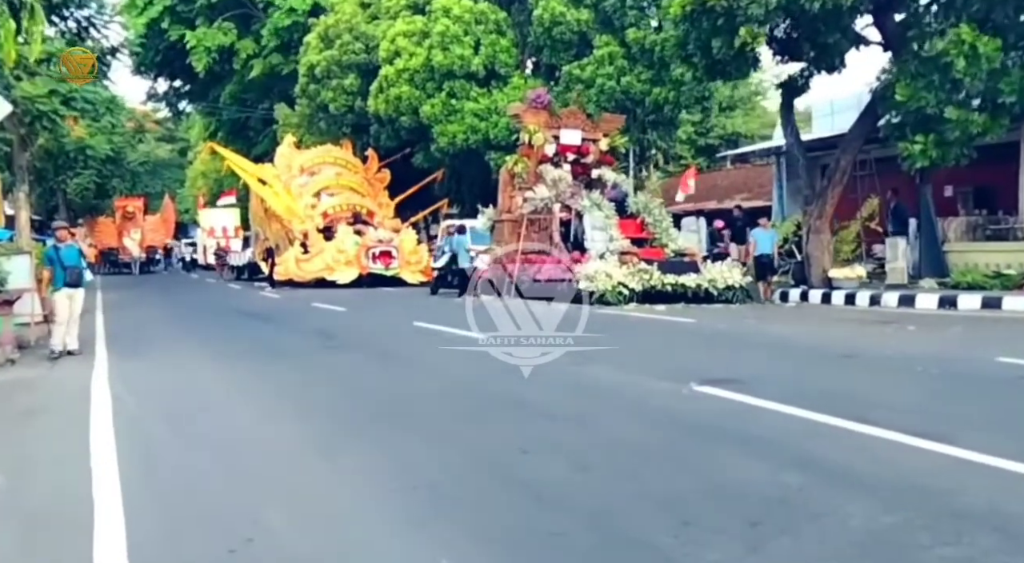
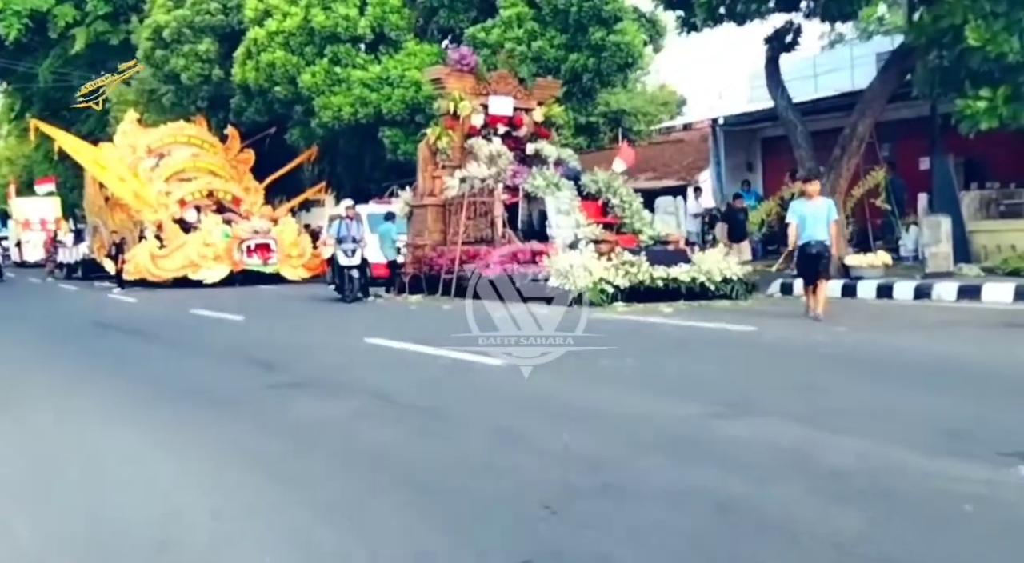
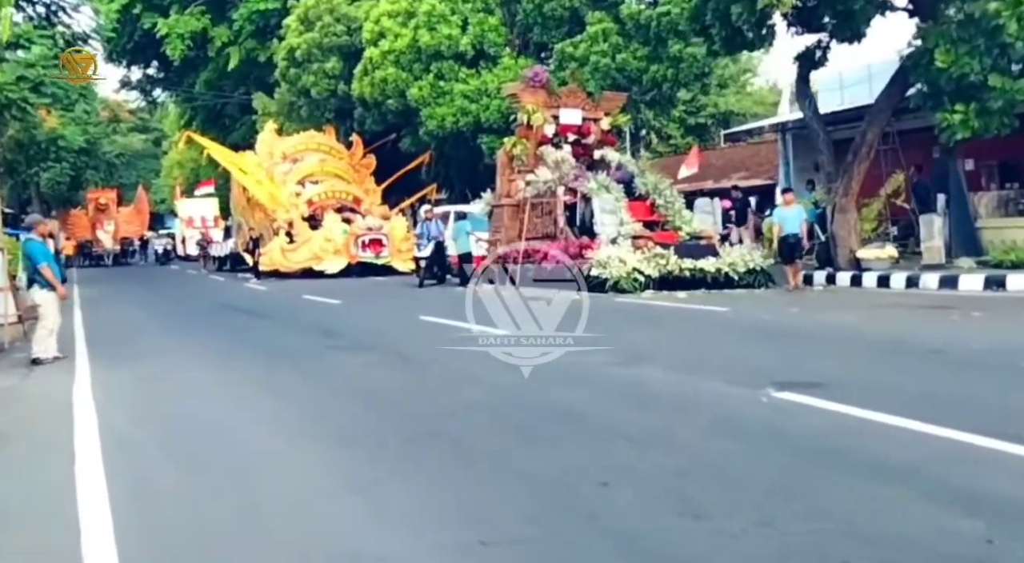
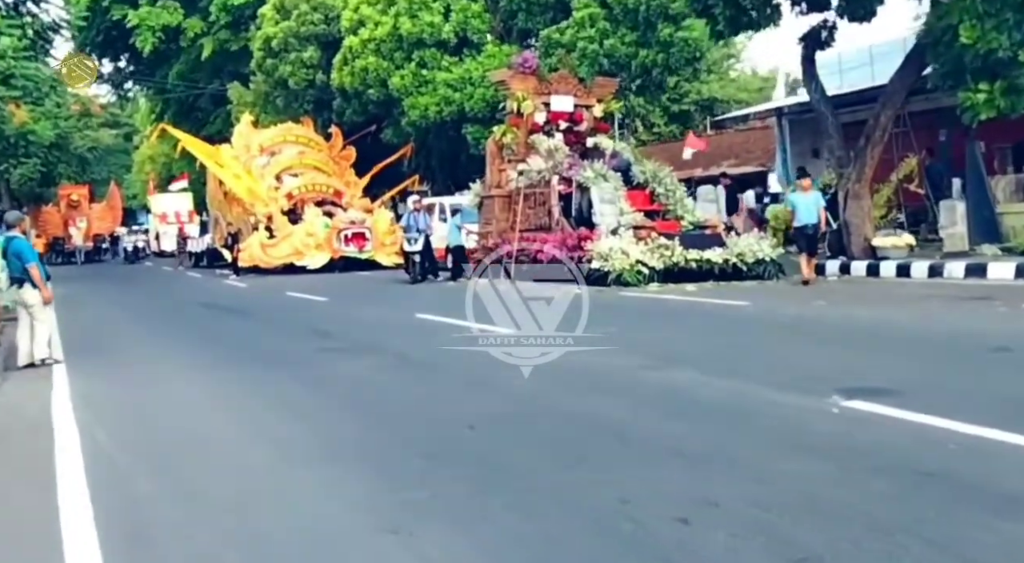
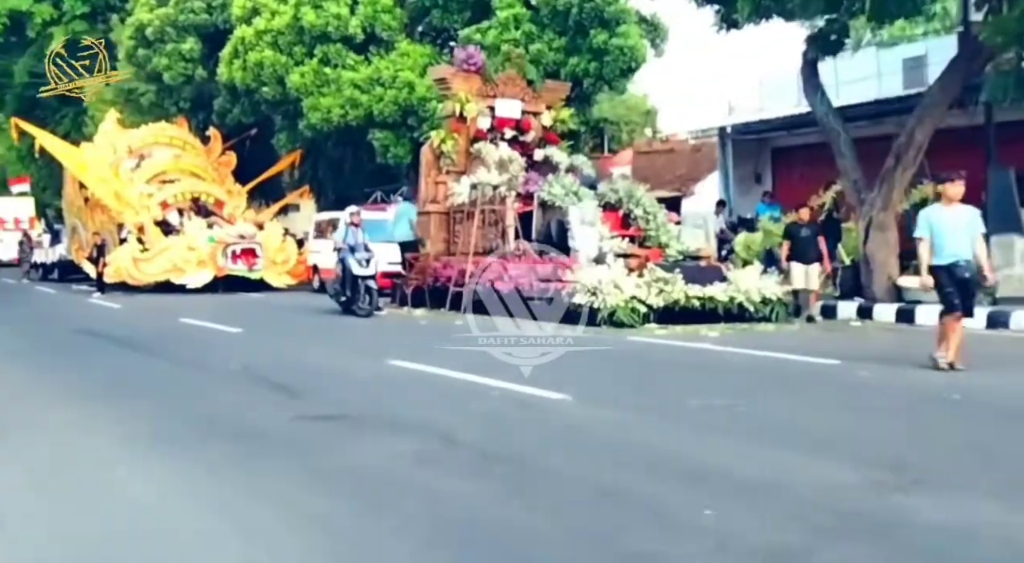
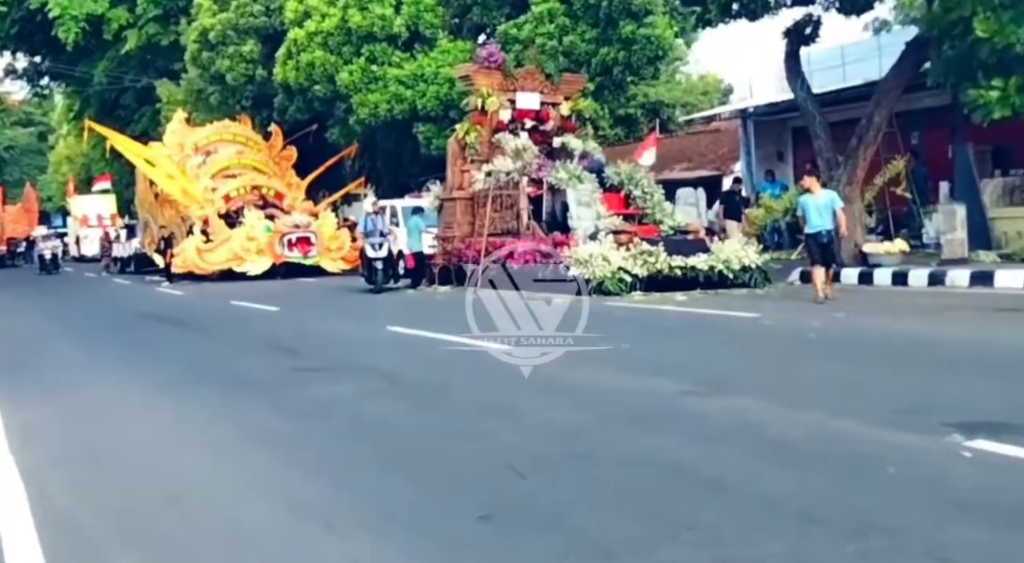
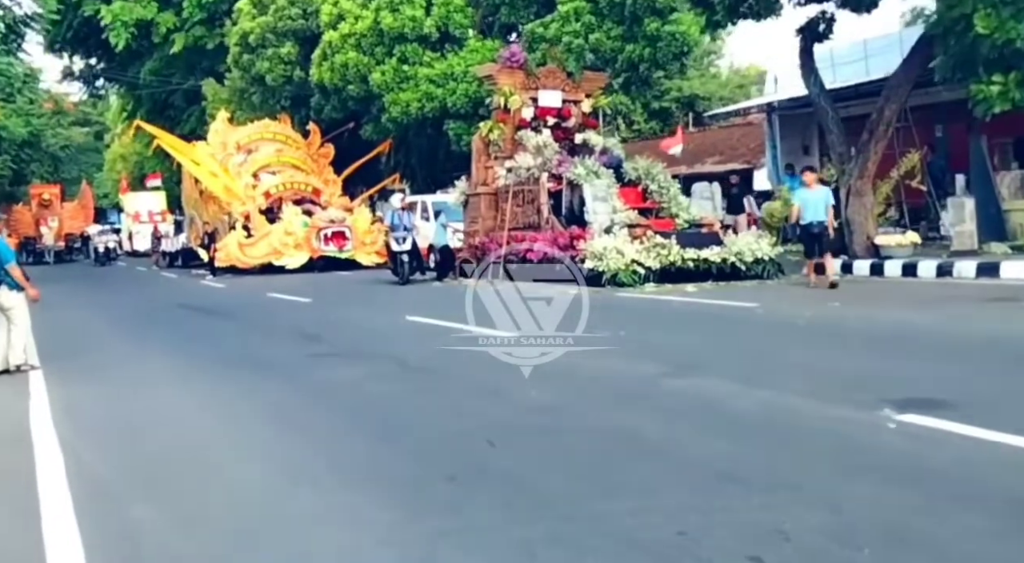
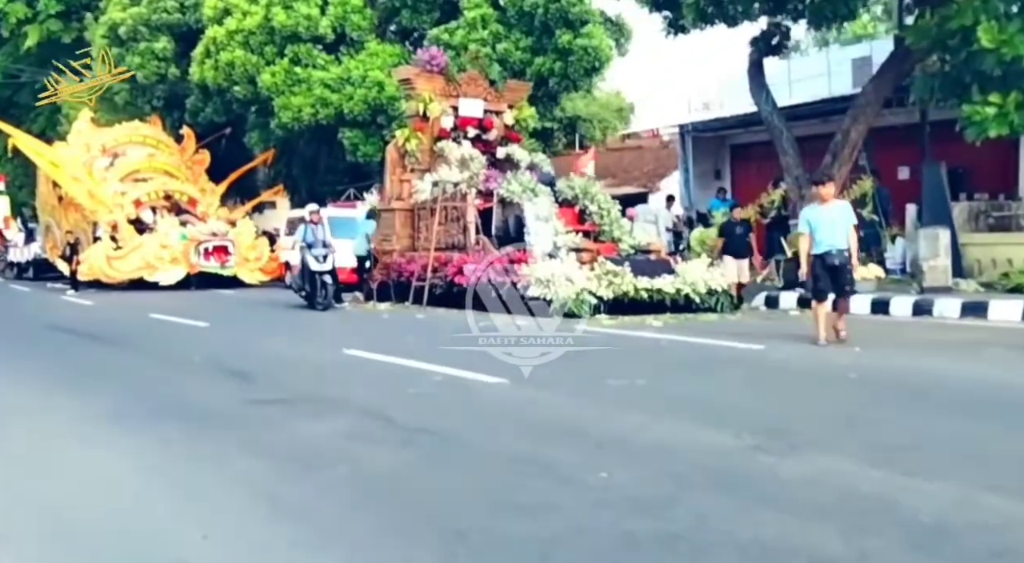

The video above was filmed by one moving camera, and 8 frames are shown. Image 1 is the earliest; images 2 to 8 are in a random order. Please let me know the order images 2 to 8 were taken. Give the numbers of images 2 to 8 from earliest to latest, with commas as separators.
3, 4, 7, 6, 2, 8, 5
